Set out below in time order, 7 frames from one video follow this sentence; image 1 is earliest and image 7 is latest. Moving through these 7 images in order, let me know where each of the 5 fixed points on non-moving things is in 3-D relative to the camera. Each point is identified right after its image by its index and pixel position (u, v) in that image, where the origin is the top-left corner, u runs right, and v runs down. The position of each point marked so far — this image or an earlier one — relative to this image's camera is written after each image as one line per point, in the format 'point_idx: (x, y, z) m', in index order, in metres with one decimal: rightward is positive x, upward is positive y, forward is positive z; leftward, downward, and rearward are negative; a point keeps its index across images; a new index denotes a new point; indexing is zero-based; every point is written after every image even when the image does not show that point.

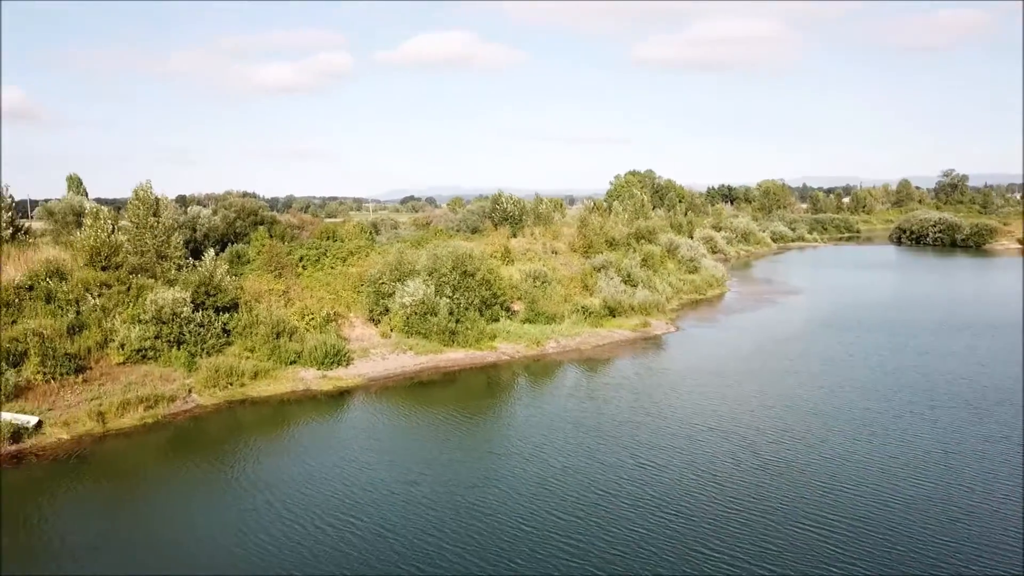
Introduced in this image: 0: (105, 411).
0: (-9.8, -3.0, +19.3) m
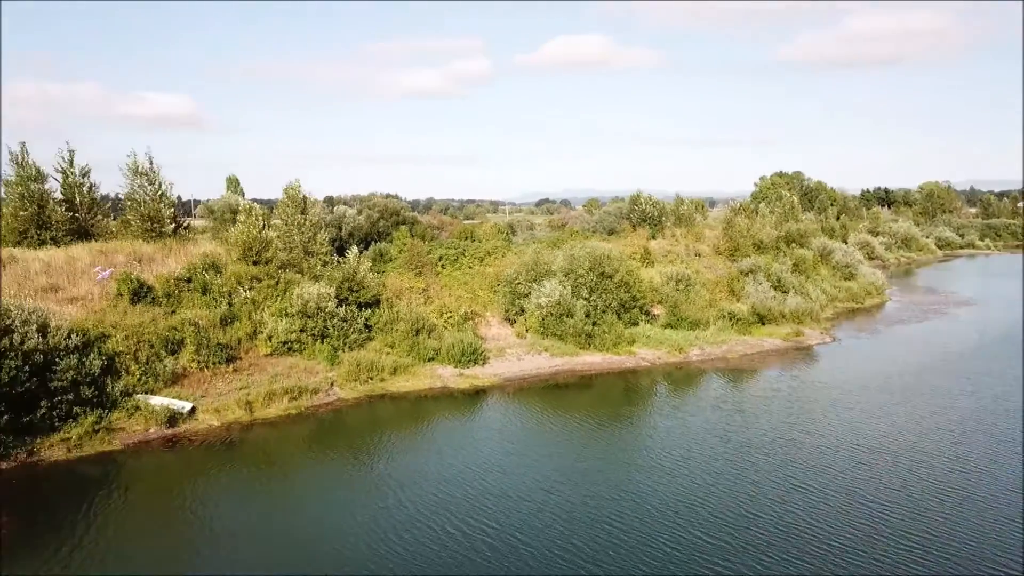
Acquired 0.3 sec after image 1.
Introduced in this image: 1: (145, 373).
0: (-6.4, -2.8, +19.9) m
1: (-9.1, -2.1, +19.8) m
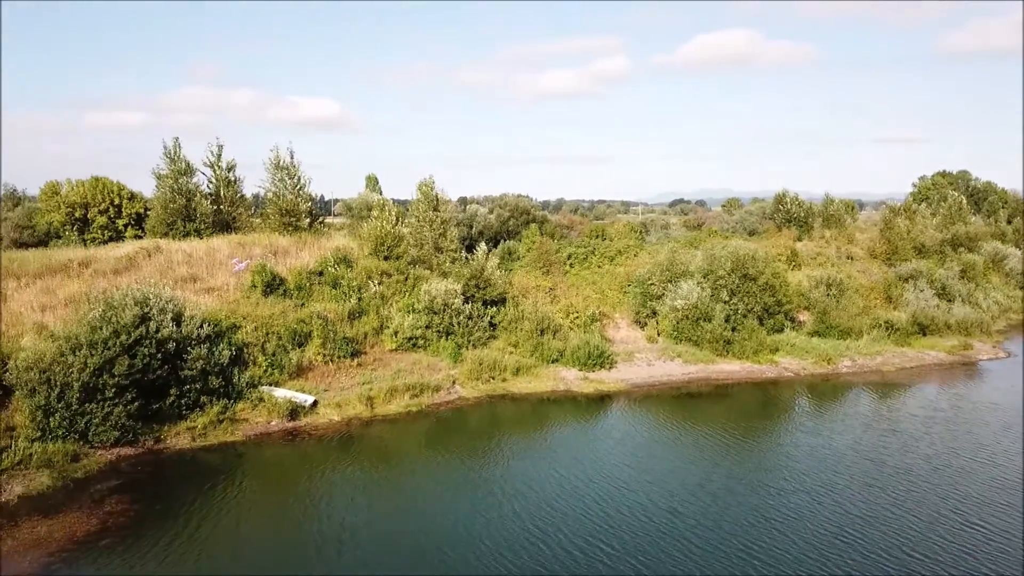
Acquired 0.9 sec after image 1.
0: (-3.4, -2.7, +19.6) m
1: (-6.0, -1.9, +19.9) m
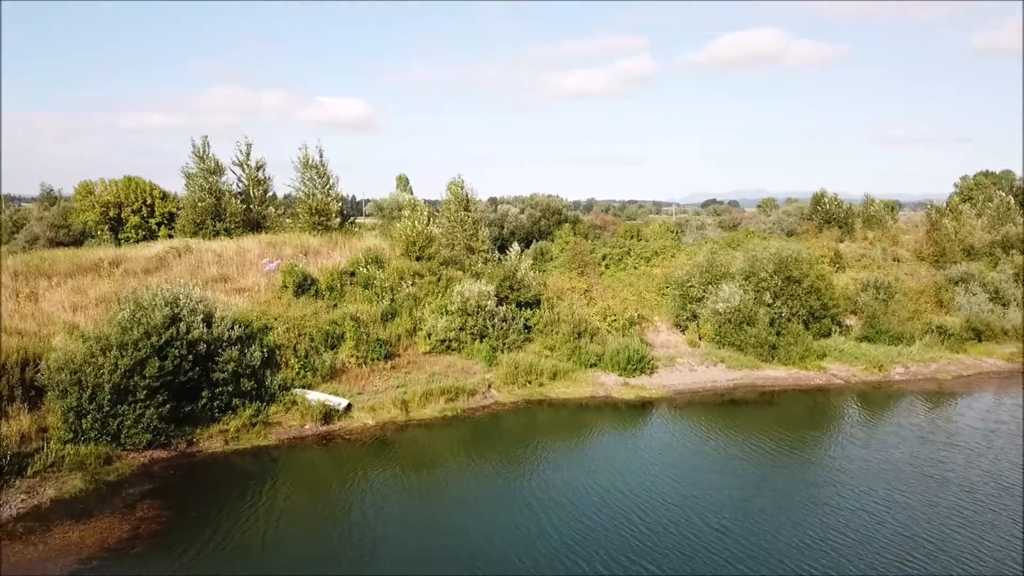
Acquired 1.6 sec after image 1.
0: (-2.5, -2.7, +19.1) m
1: (-5.1, -1.9, +19.5) m
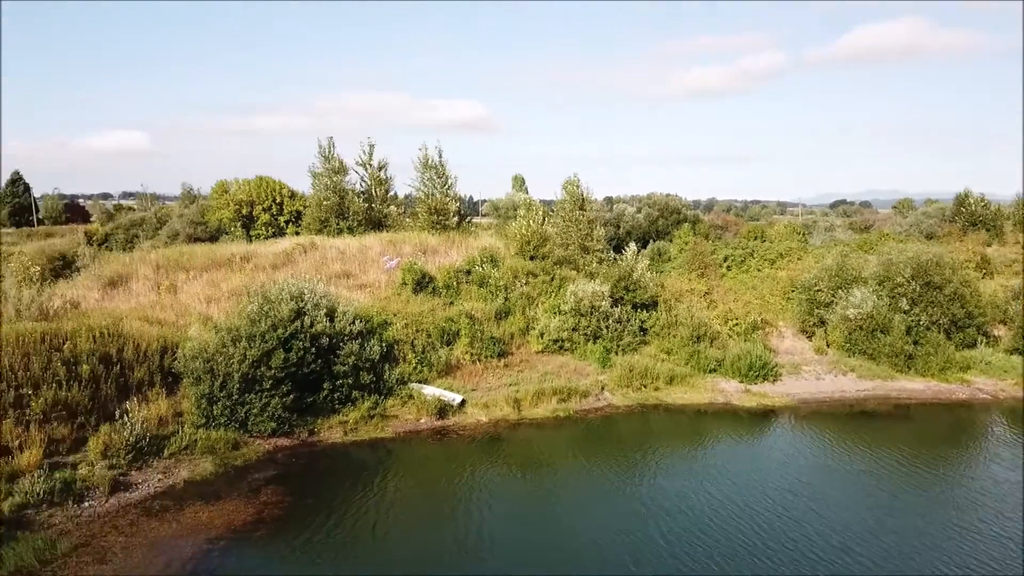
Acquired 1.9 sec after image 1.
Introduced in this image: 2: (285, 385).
0: (+0.2, -2.7, +19.1) m
1: (-2.3, -1.8, +19.8) m
2: (-4.6, -2.0, +16.3) m
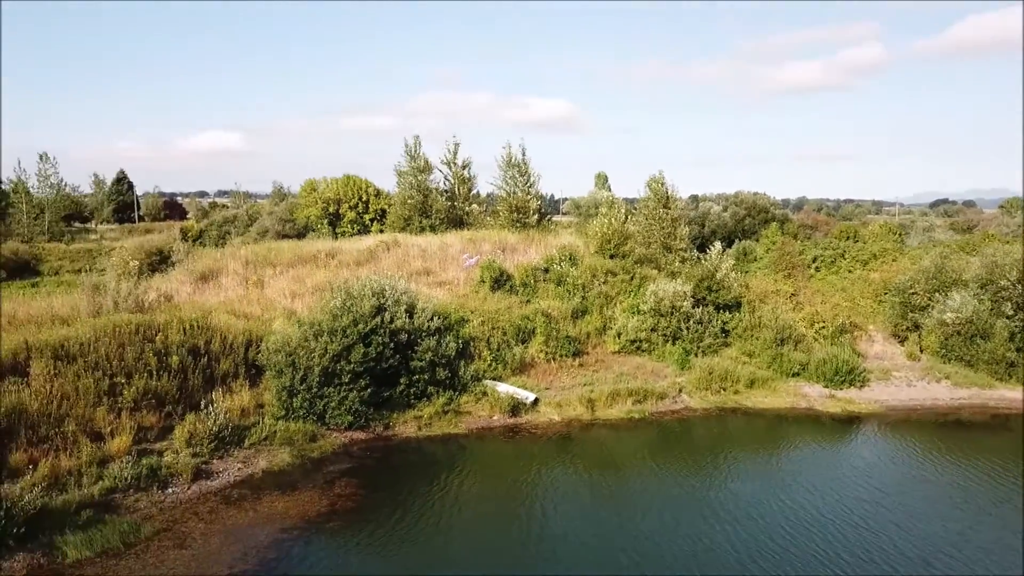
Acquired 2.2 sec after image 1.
0: (+2.0, -2.6, +18.9) m
1: (-0.4, -1.8, +19.9) m
2: (-3.1, -1.9, +16.6) m
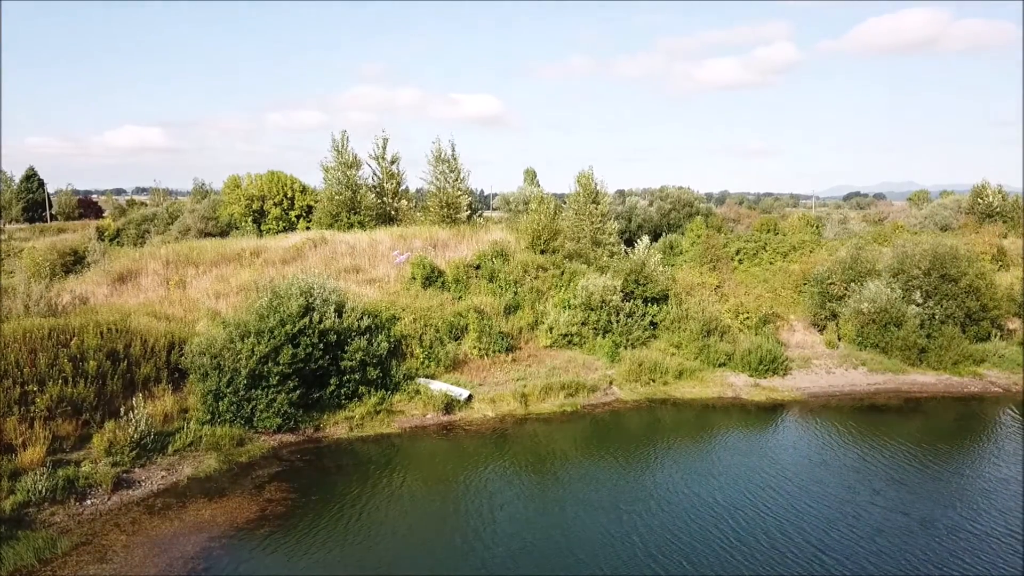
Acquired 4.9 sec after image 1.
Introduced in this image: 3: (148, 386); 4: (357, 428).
0: (+0.4, -2.5, +19.0) m
1: (-2.1, -1.7, +19.8) m
2: (-4.5, -1.9, +16.3) m
3: (-7.3, -2.0, +16.1) m
4: (-3.2, -2.9, +16.7) m
